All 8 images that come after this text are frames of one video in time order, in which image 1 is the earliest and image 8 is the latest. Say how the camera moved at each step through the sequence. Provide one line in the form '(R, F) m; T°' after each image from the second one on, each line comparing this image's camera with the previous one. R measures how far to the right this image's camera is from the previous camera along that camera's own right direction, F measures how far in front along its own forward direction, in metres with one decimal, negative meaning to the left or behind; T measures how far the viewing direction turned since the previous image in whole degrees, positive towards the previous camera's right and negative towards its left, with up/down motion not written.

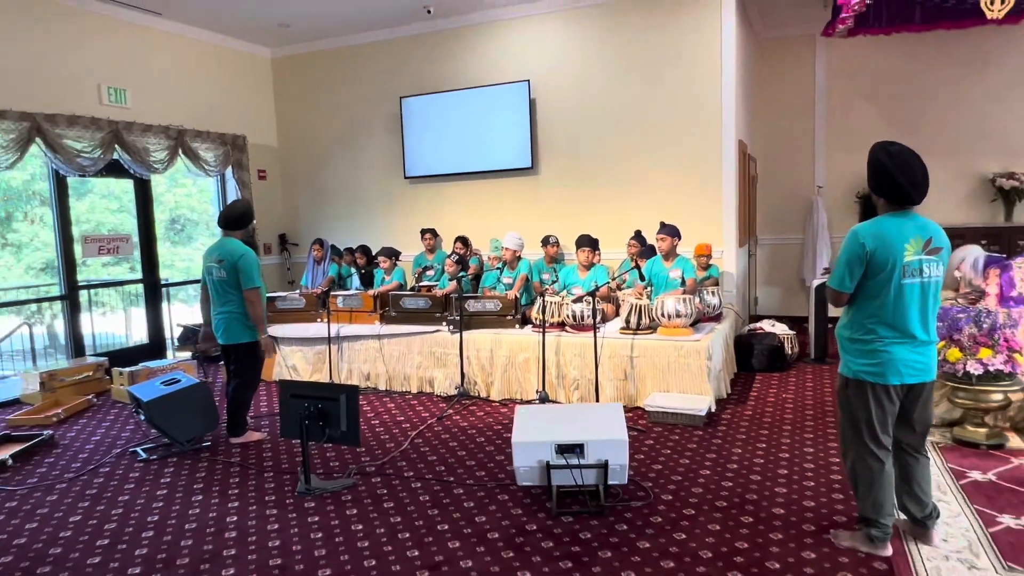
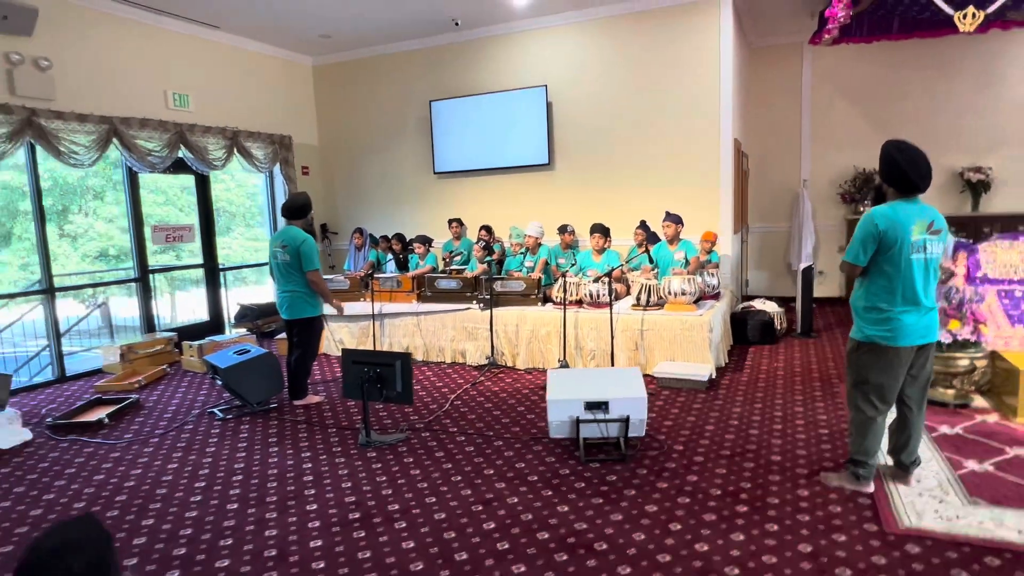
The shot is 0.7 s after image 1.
(-0.3, -0.4) m; +1°
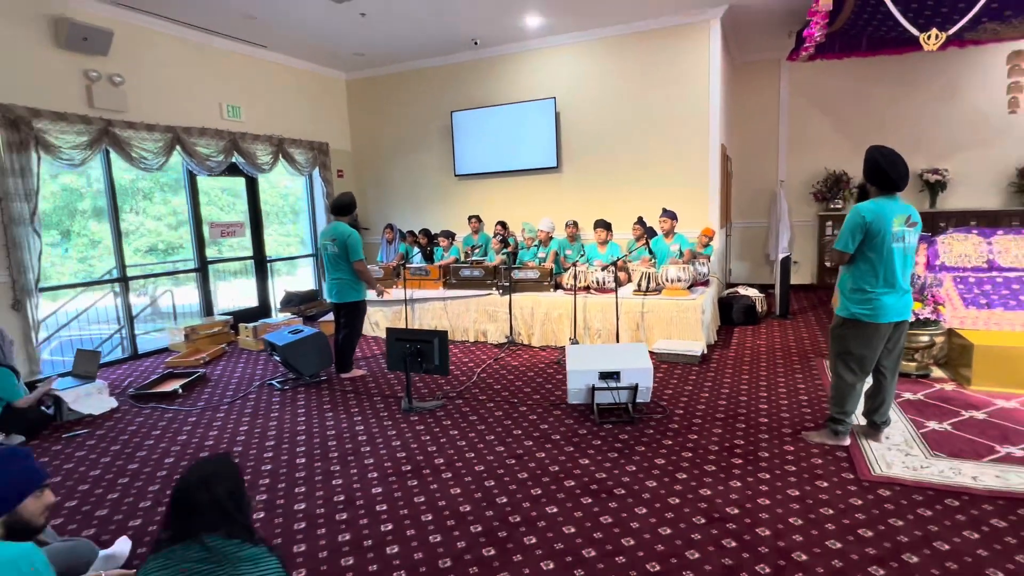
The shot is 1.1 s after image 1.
(-0.2, -0.5) m; +1°
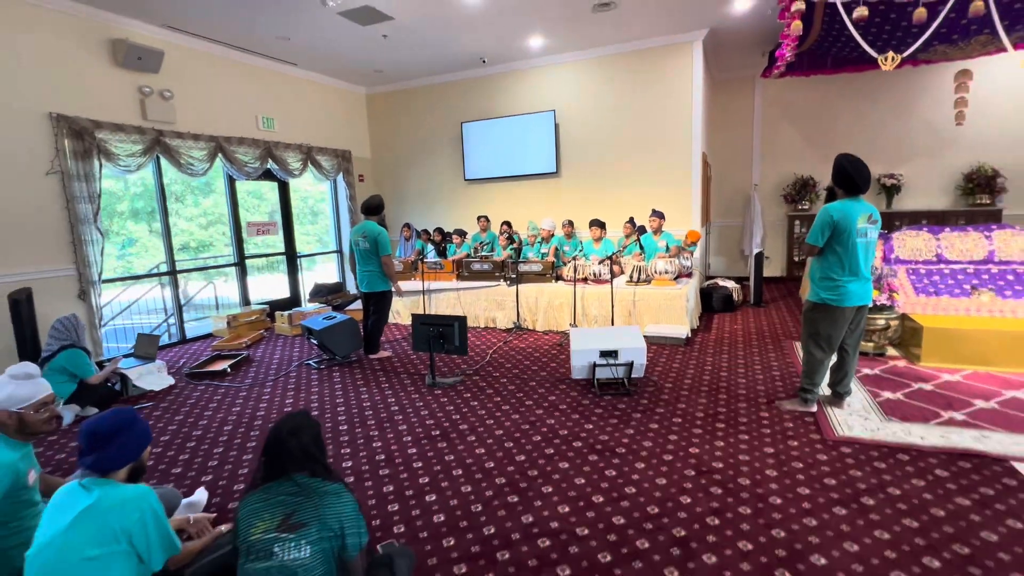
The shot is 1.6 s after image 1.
(-0.2, -0.5) m; +1°
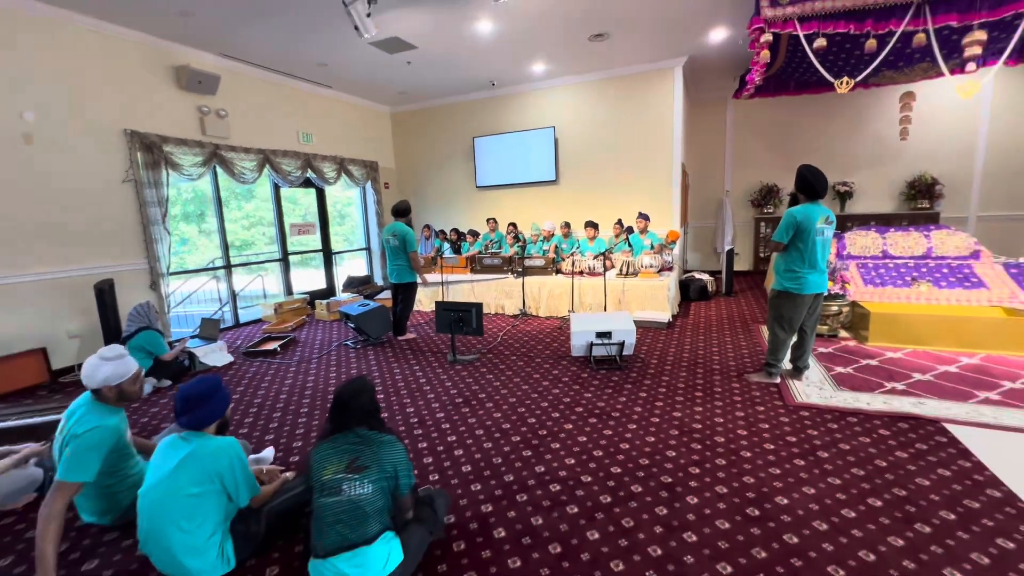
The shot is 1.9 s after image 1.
(-0.2, -0.8) m; +1°
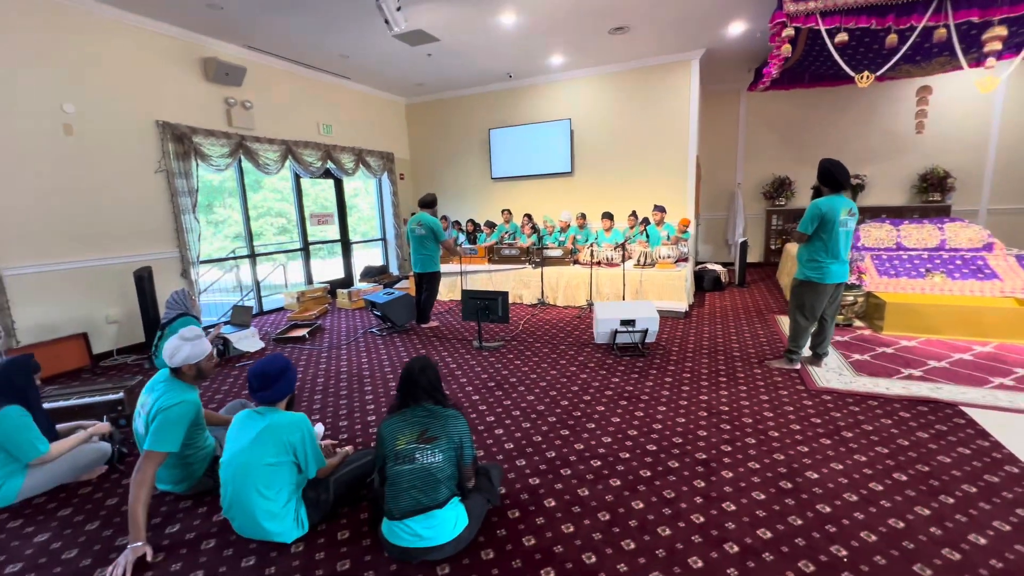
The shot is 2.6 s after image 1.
(-0.2, -0.1) m; 0°
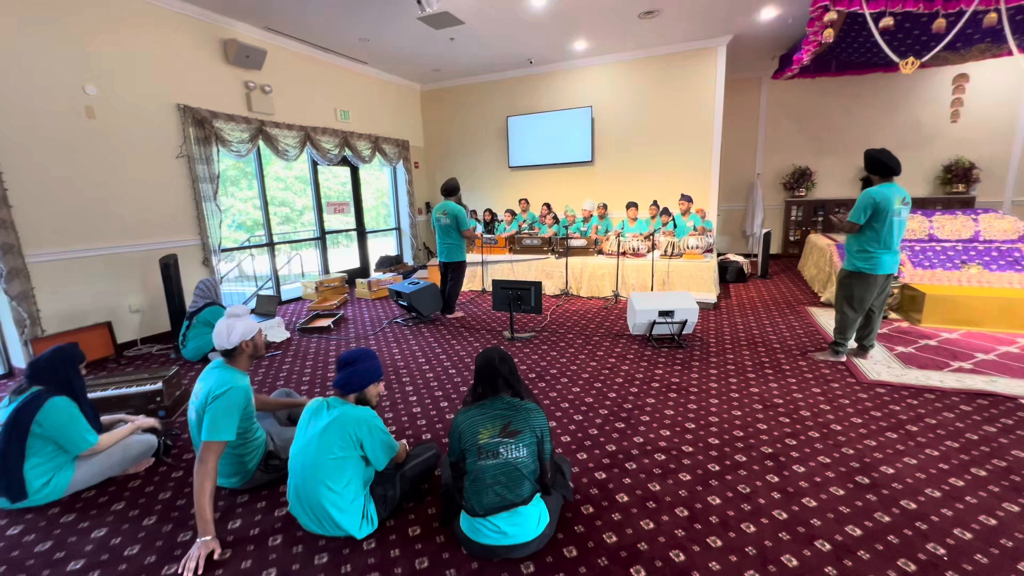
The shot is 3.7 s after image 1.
(-0.3, +0.1) m; 0°
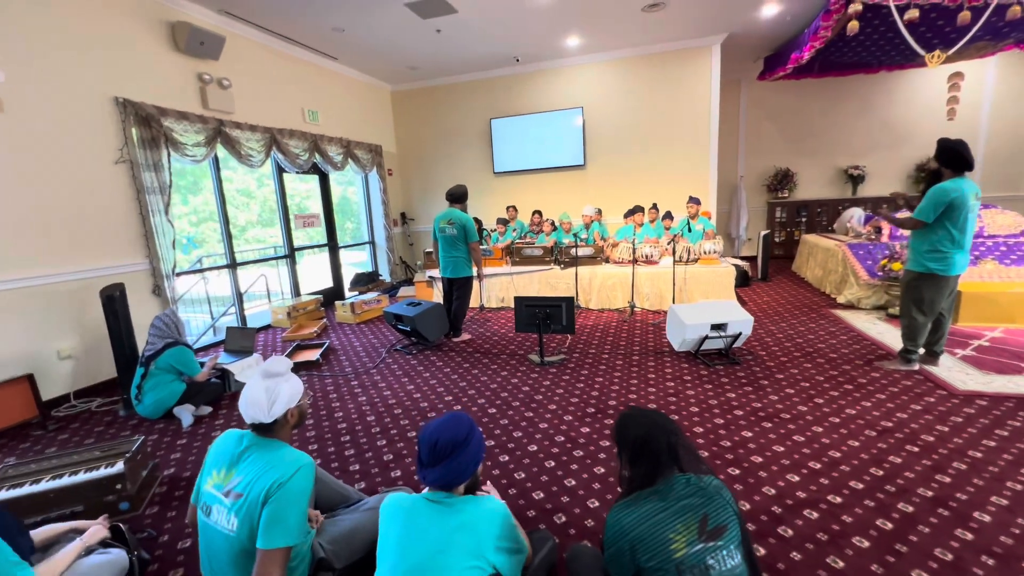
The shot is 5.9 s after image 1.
(-0.6, +0.6) m; +6°
